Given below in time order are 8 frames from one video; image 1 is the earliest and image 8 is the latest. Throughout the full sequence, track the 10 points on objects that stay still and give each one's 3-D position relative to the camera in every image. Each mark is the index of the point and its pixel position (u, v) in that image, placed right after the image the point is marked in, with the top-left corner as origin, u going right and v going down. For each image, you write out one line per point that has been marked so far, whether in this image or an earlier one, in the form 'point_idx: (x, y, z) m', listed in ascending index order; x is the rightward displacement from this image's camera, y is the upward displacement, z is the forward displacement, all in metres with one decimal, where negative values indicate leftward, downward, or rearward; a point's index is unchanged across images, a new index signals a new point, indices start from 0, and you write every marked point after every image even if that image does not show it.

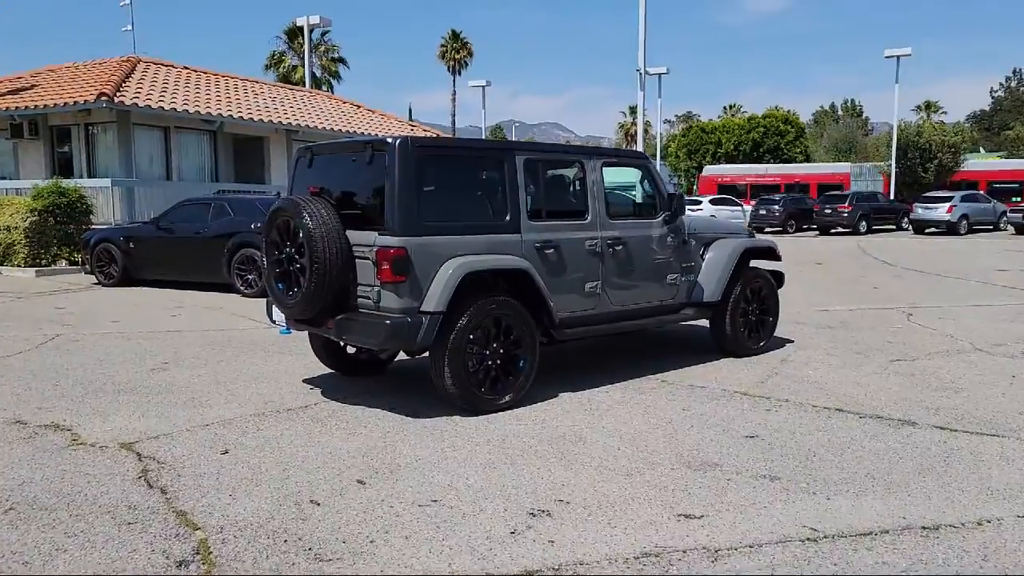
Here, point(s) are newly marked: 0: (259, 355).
0: (-2.5, -0.7, +8.2) m
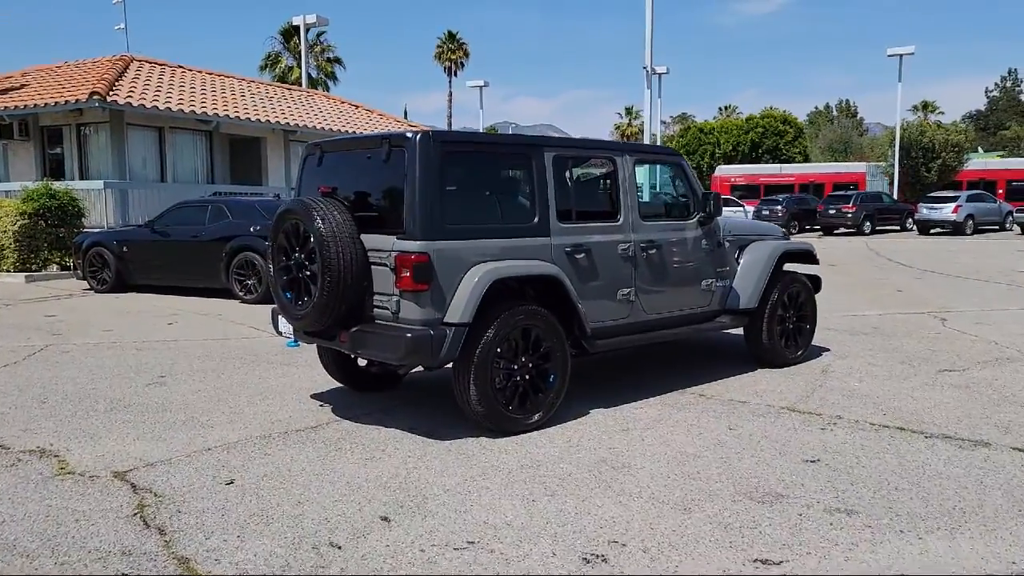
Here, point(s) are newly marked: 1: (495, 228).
0: (-2.3, -0.7, +7.7) m
1: (-0.1, +0.4, +5.5) m
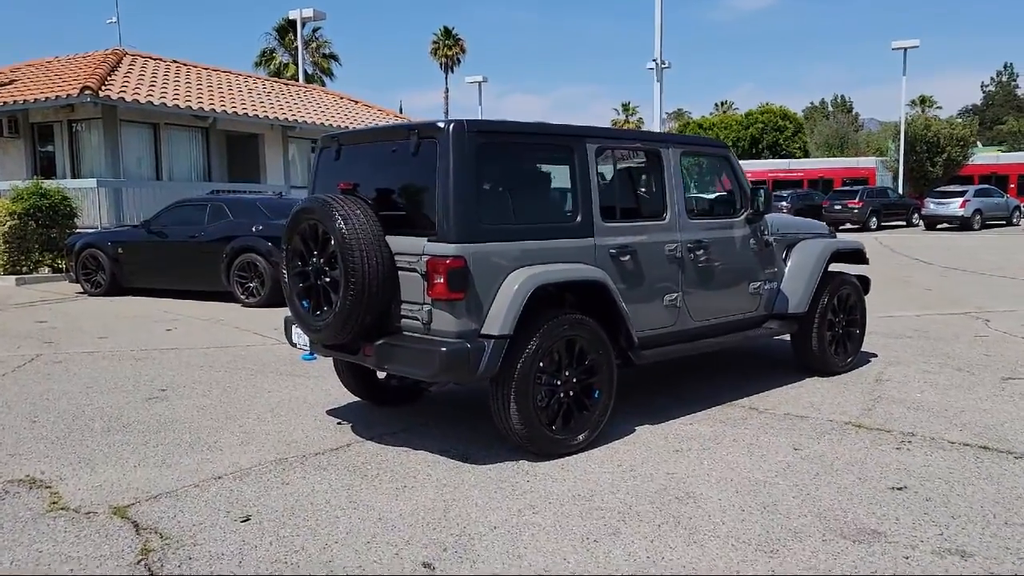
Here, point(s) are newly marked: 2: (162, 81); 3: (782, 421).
0: (-2.1, -0.8, +7.1) m
1: (+0.1, +0.4, +5.0) m
2: (-7.8, +4.6, +18.7) m
3: (+1.8, -0.9, +5.7) m
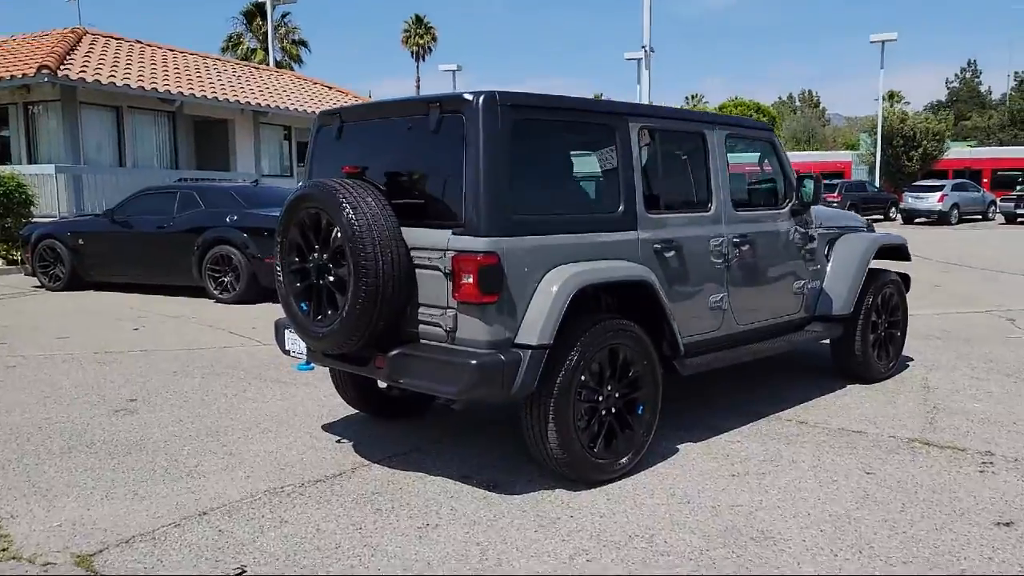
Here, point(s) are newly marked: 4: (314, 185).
0: (-2.0, -0.8, +6.4) m
1: (+0.3, +0.4, +4.3) m
2: (-8.1, +4.8, +17.7) m
3: (+2.0, -0.9, +5.0) m
4: (-1.0, +0.5, +4.2) m
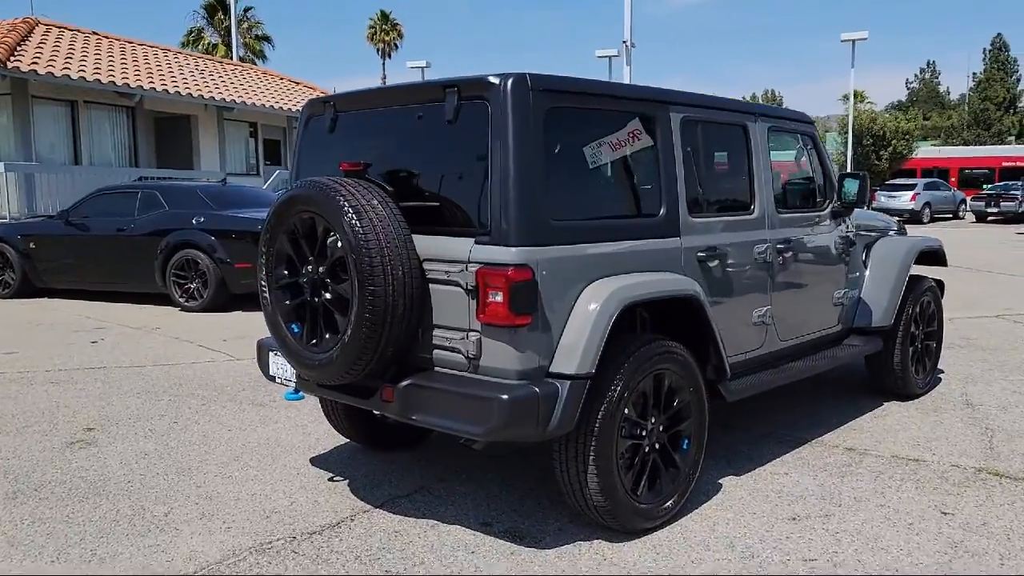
0: (-1.9, -0.8, +5.7) m
1: (+0.4, +0.3, +3.7) m
2: (-8.6, +4.7, +16.7) m
3: (+2.1, -1.0, +4.5) m
4: (-0.9, +0.4, +3.5) m
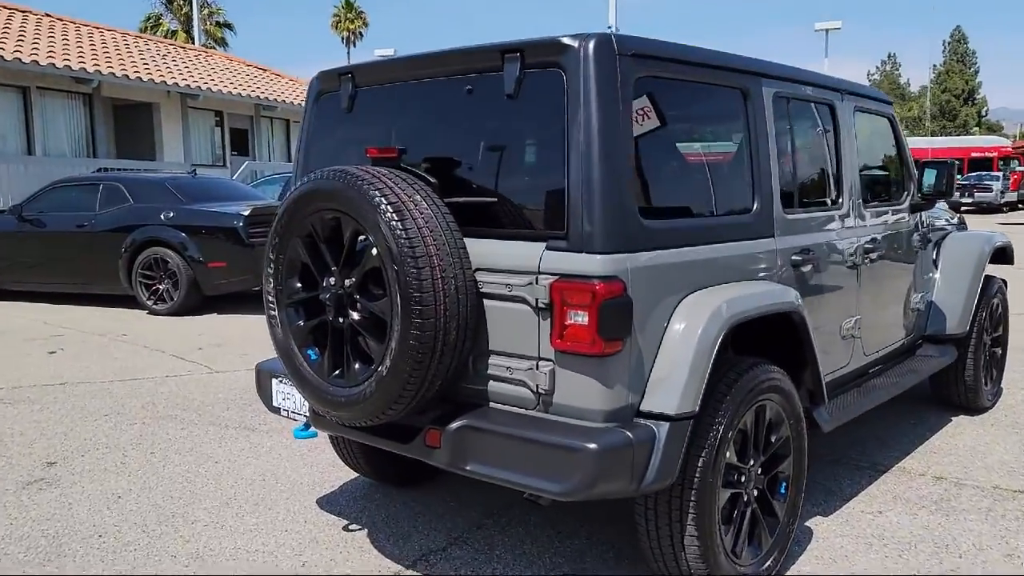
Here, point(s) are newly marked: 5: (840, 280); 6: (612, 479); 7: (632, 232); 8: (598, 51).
0: (-1.7, -0.9, +4.9) m
1: (+0.7, +0.2, +3.0) m
2: (-8.9, +4.7, +15.6) m
3: (+2.3, -1.0, +3.9) m
4: (-0.6, +0.4, +2.8) m
5: (+1.5, 0.0, +3.7) m
6: (+0.3, -0.6, +2.6) m
7: (+0.4, +0.2, +2.7) m
8: (+0.3, +0.7, +2.6) m
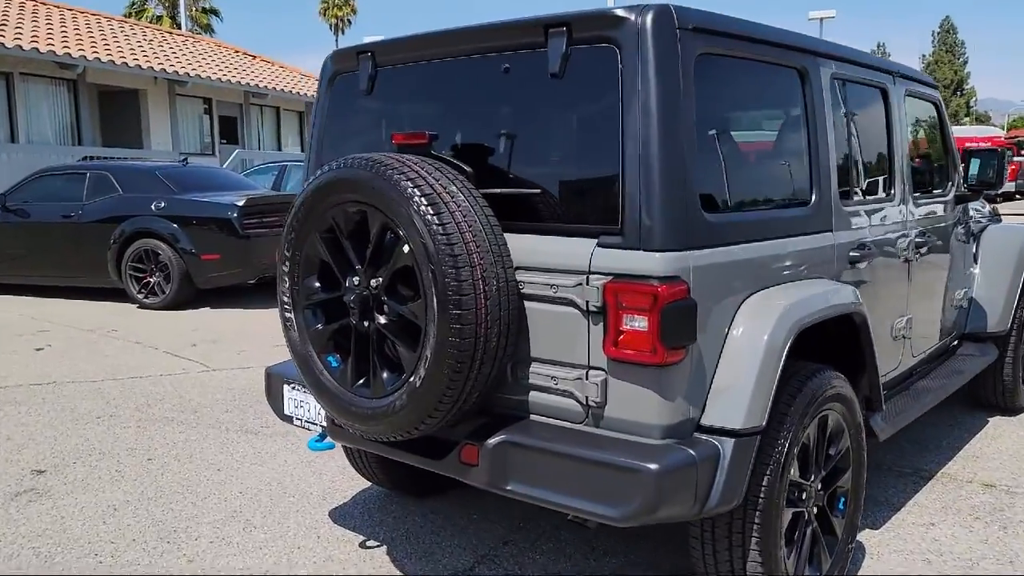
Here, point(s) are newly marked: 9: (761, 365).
0: (-1.6, -0.9, +4.6) m
1: (+0.8, +0.2, +2.7) m
2: (-8.9, +4.8, +15.1) m
3: (+2.4, -1.0, +3.7) m
4: (-0.5, +0.4, +2.5) m
5: (+1.6, 0.0, +3.5) m
6: (+0.4, -0.6, +2.3) m
7: (+0.5, +0.2, +2.4) m
8: (+0.4, +0.7, +2.4) m
9: (+0.7, -0.2, +2.5) m
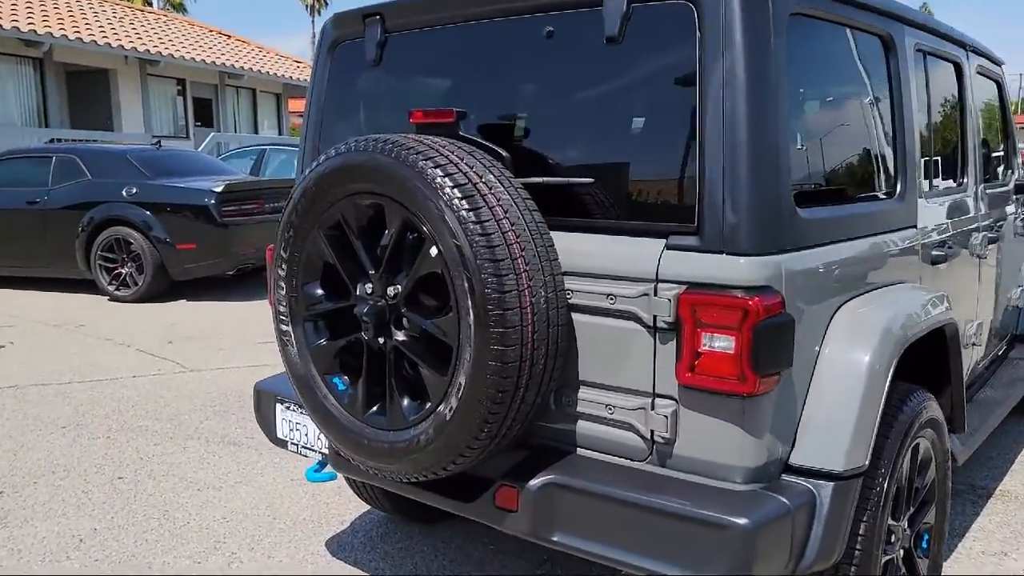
0: (-1.6, -0.8, +4.1) m
1: (+0.9, +0.2, +2.3) m
2: (-9.2, +5.0, +14.4) m
3: (+2.5, -1.0, +3.3) m
4: (-0.4, +0.3, +2.1) m
5: (+1.7, 0.0, +3.1) m
6: (+0.6, -0.6, +1.9) m
7: (+0.6, +0.1, +2.0) m
8: (+0.5, +0.7, +1.9) m
9: (+0.9, -0.3, +2.0) m
